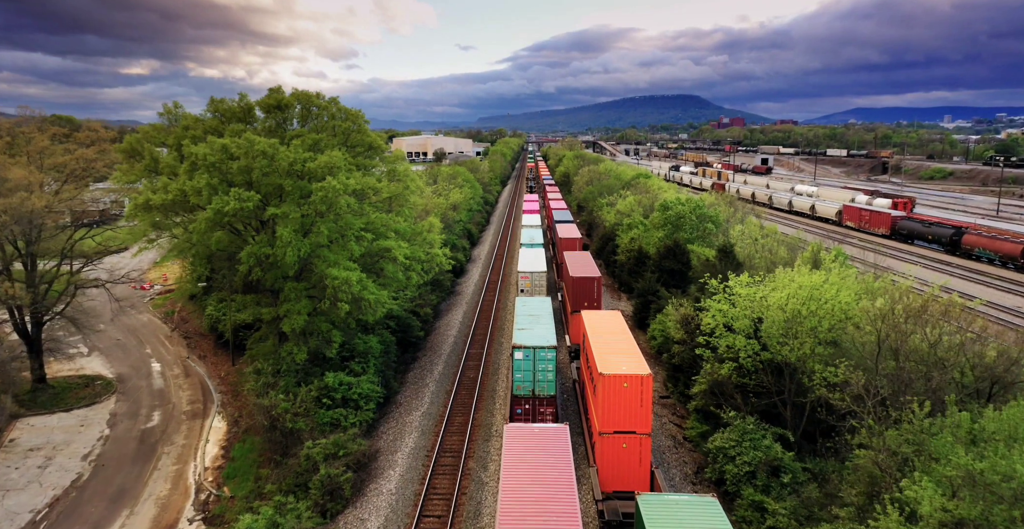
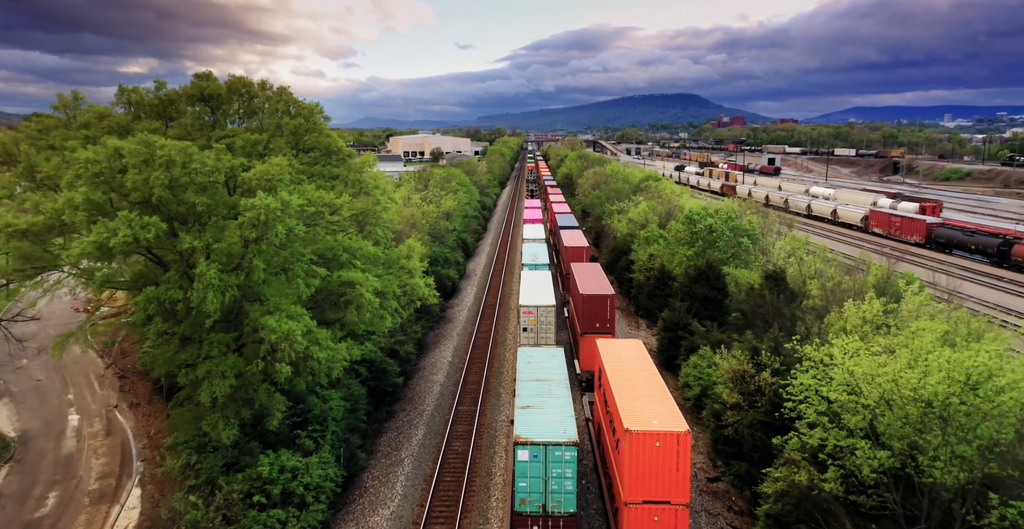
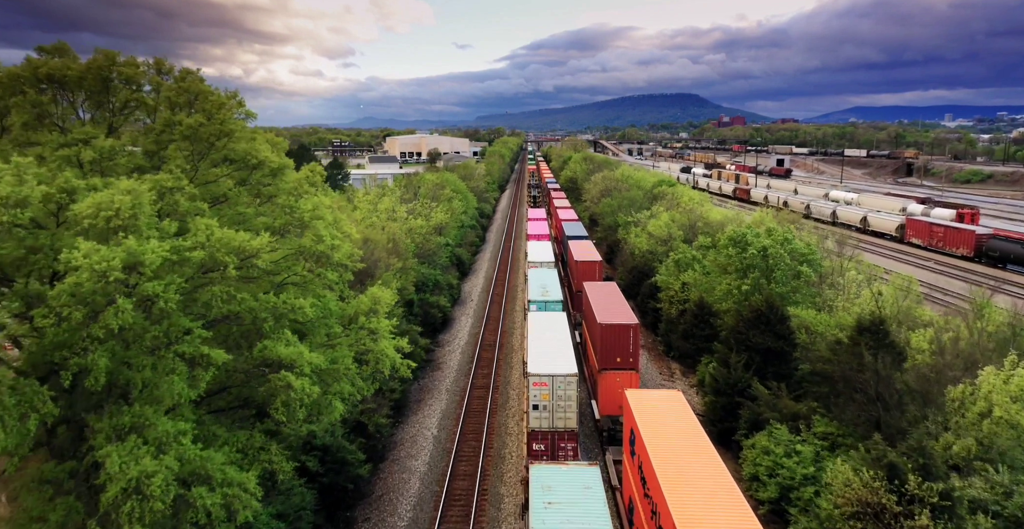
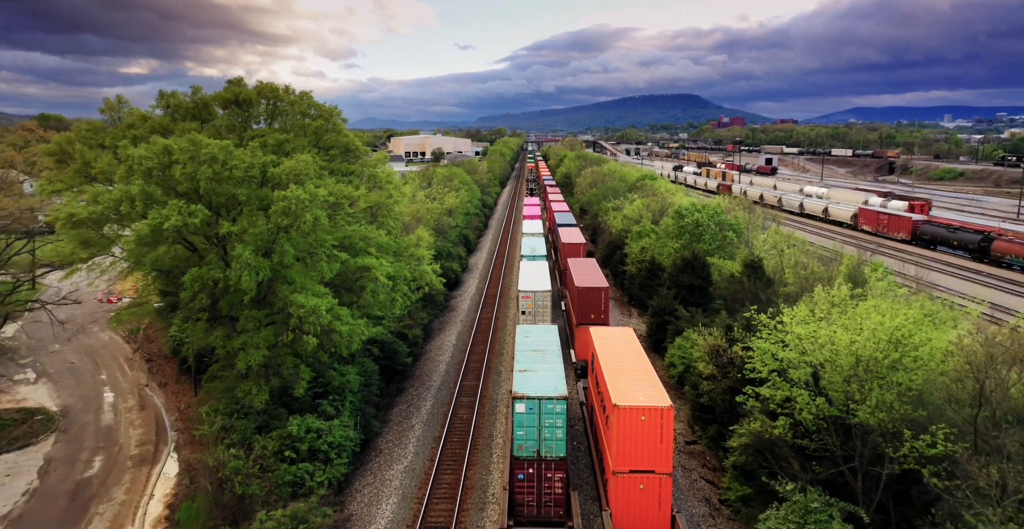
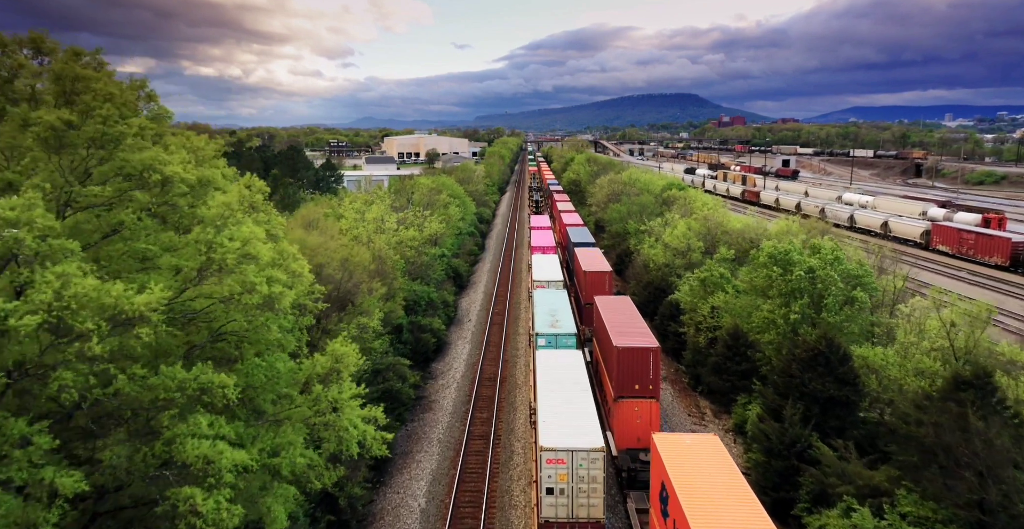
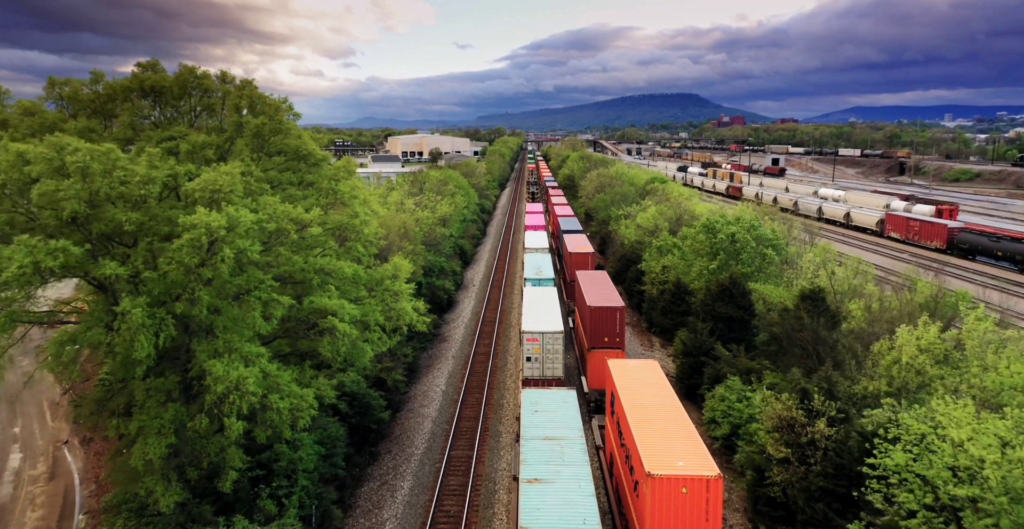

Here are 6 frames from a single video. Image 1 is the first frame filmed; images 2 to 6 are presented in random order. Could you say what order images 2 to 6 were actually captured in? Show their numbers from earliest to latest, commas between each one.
4, 2, 6, 3, 5
